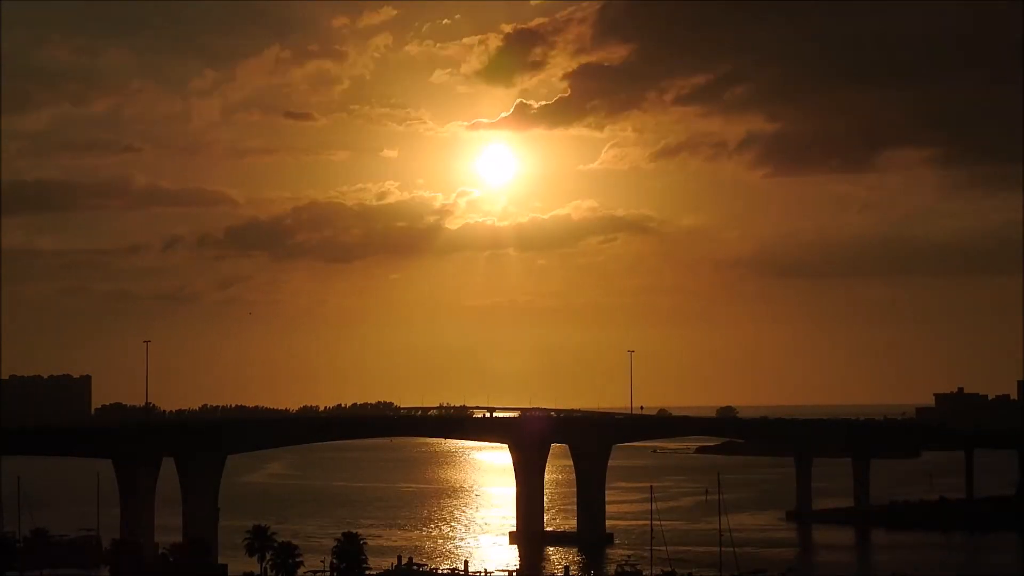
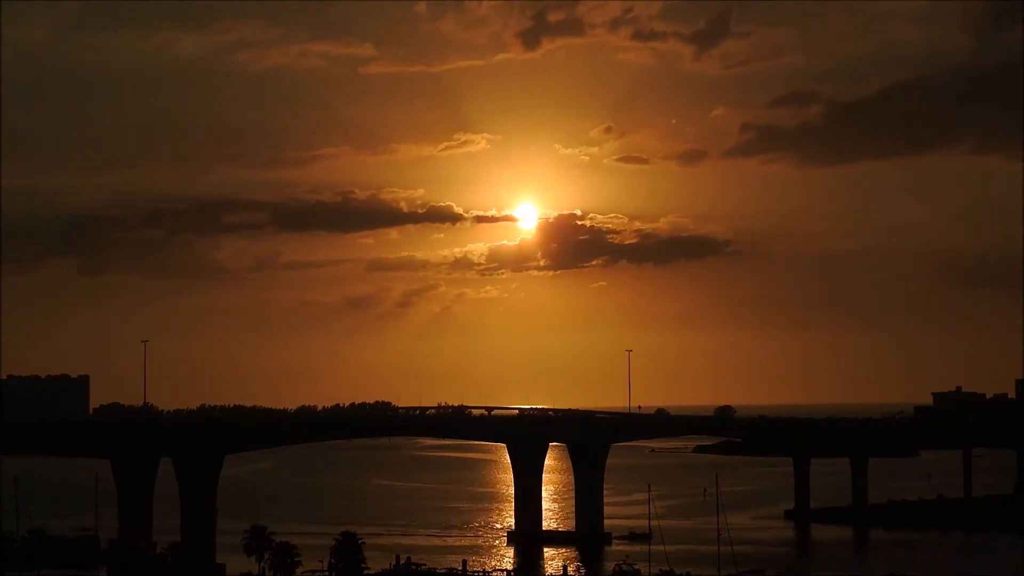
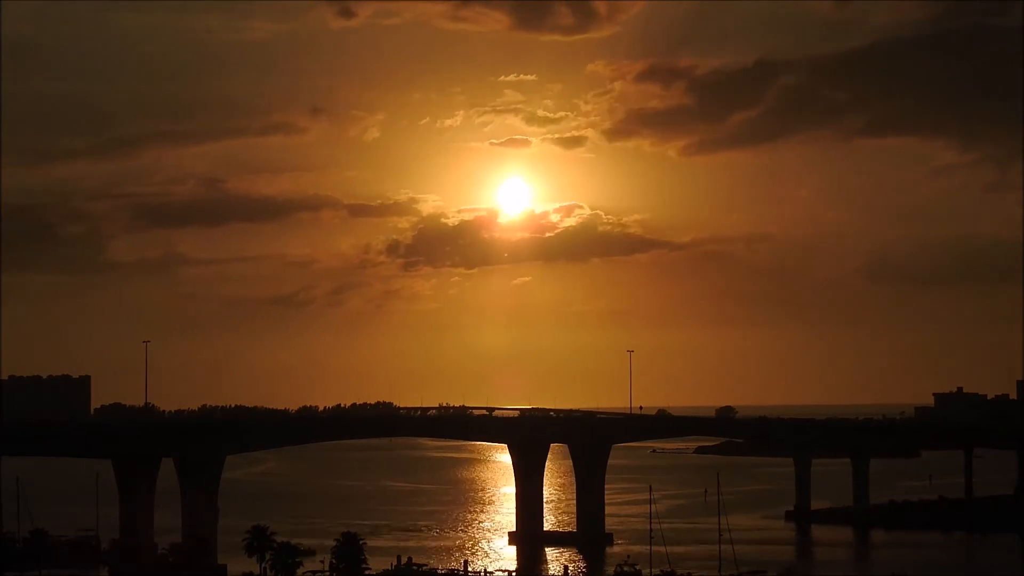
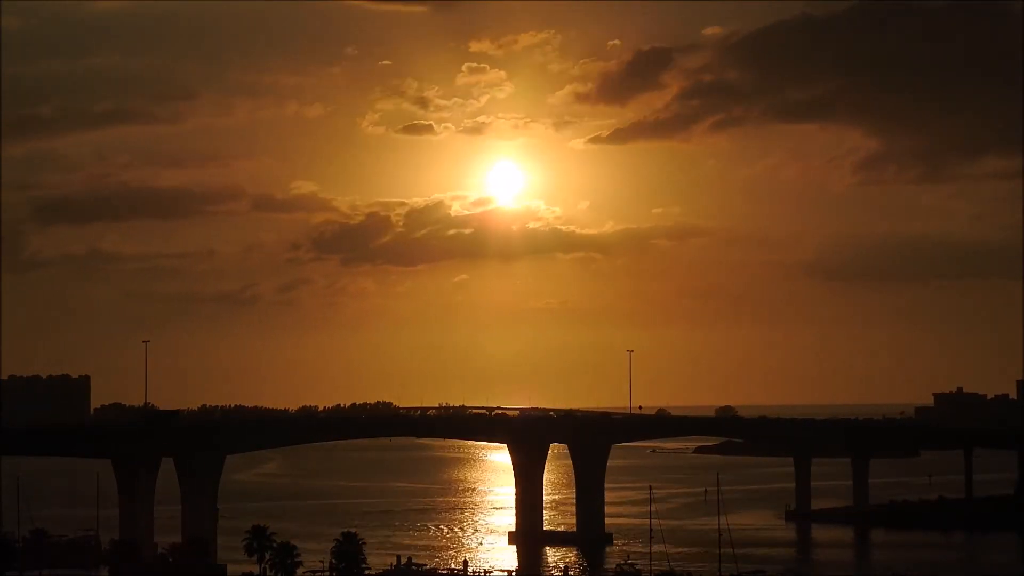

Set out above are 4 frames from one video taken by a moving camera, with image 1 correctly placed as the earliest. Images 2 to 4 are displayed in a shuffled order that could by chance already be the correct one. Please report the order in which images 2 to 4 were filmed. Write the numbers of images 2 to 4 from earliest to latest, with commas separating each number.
4, 3, 2
